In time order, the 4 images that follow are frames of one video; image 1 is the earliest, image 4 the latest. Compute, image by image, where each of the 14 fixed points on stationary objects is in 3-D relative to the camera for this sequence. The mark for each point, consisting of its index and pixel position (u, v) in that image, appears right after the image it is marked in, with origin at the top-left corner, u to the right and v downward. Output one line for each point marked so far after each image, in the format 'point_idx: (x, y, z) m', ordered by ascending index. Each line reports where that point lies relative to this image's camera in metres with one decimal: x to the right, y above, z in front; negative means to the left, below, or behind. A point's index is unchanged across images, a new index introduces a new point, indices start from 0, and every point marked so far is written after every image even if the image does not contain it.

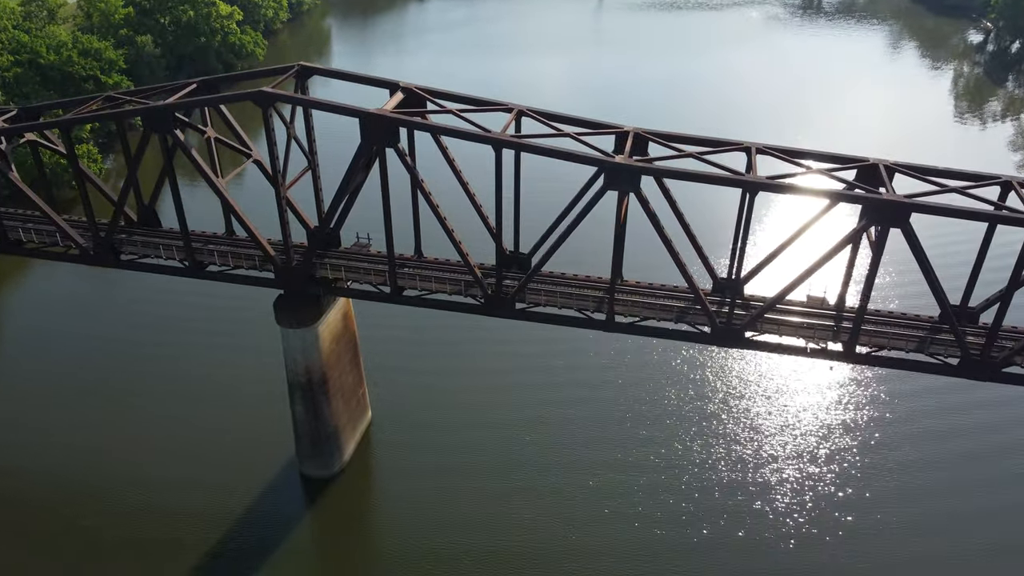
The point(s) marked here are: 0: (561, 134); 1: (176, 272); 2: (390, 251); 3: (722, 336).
0: (+1.1, +3.2, +16.5) m
1: (-8.5, +0.4, +18.4) m
2: (-2.8, +0.8, +16.9) m
3: (+4.9, -1.2, +17.3) m
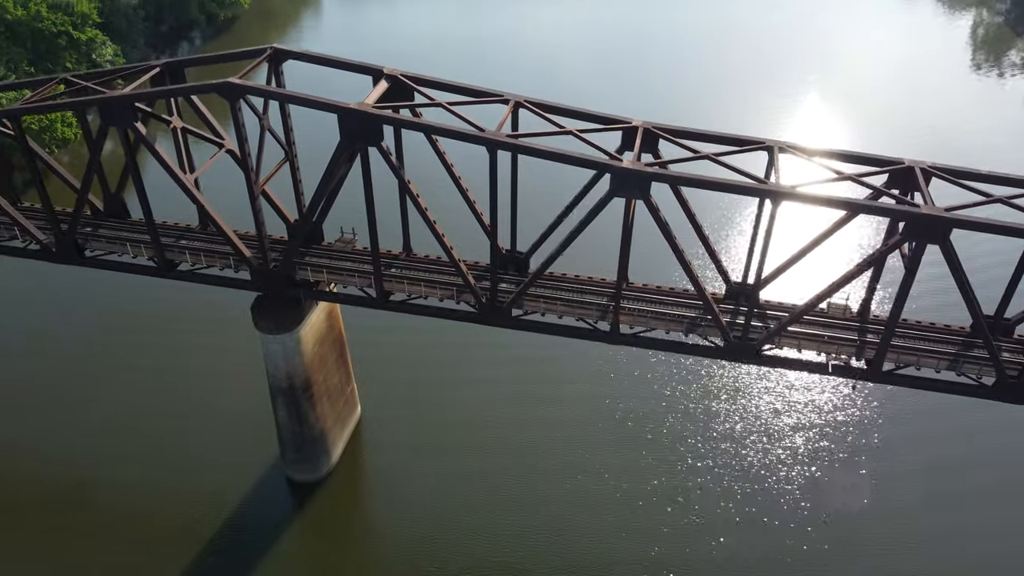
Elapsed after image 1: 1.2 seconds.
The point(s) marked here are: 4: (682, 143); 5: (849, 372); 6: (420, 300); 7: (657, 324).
0: (+1.1, +3.1, +15.1) m
1: (-8.5, +0.4, +17.0) m
2: (-2.9, +0.7, +15.5) m
3: (+4.9, -1.4, +15.9) m
4: (+3.6, +3.0, +15.4) m
5: (+7.2, -1.8, +15.8) m
6: (-2.1, -0.3, +16.5) m
7: (+3.2, -0.8, +16.3) m
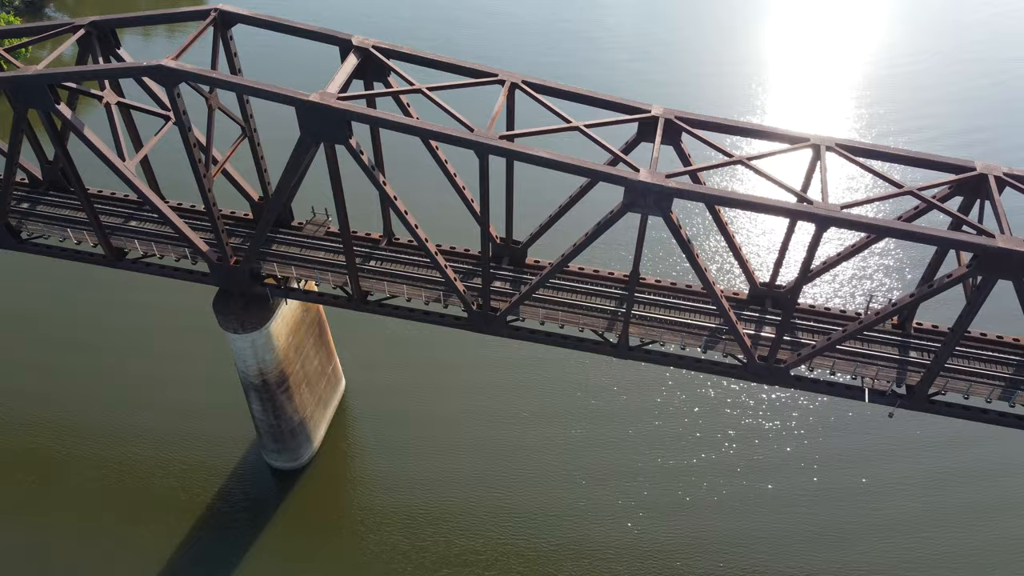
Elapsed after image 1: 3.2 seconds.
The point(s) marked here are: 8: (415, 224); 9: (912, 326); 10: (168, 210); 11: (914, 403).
0: (+1.1, +3.0, +13.1) m
1: (-8.6, +0.6, +15.0) m
2: (-3.0, +0.8, +13.5) m
3: (+4.7, -1.6, +13.9) m
4: (+3.5, +2.8, +13.3) m
5: (+7.1, -2.1, +13.8) m
6: (-2.2, -0.3, +14.5) m
7: (+3.1, -0.9, +14.3) m
8: (-1.7, +1.2, +13.0) m
9: (+8.1, -0.8, +14.8) m
10: (-6.1, +1.5, +13.1) m
11: (+7.5, -2.1, +13.7) m
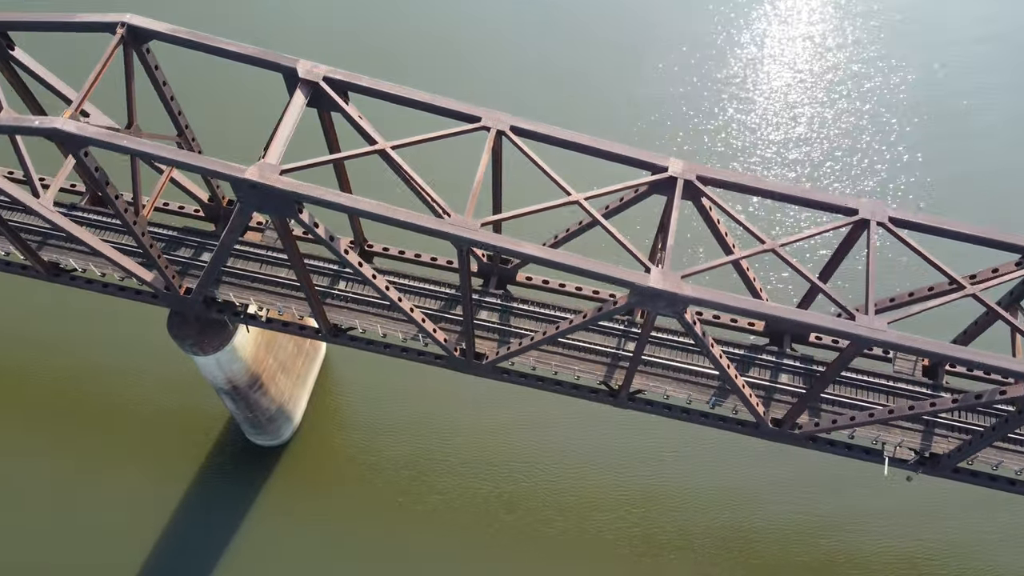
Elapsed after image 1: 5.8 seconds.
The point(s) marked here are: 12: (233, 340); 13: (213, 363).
0: (+0.9, +2.1, +11.3) m
1: (-8.8, +0.2, +13.3) m
2: (-3.2, +0.1, +11.8) m
3: (+4.4, -2.5, +12.5) m
4: (+3.4, +1.9, +11.6) m
5: (+6.8, -3.0, +12.4) m
6: (-2.4, -0.9, +12.9) m
7: (+2.8, -1.7, +12.8) m
8: (-1.9, +0.5, +11.3) m
9: (+7.8, -1.7, +13.4) m
10: (-6.3, +0.9, +11.4) m
11: (+7.2, -3.1, +12.3) m
12: (-5.8, -1.0, +15.3) m
13: (-6.5, -1.6, +15.5) m
